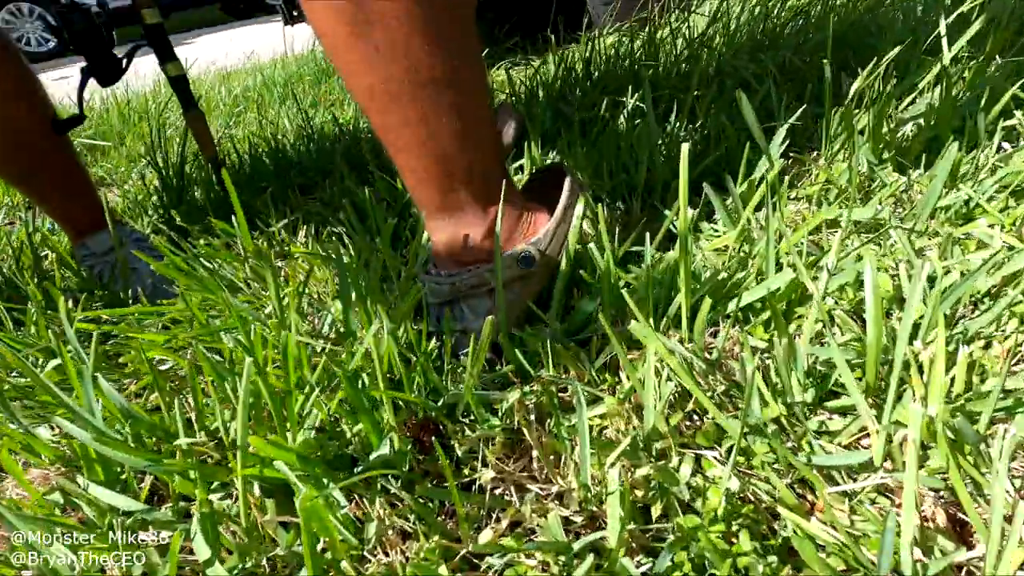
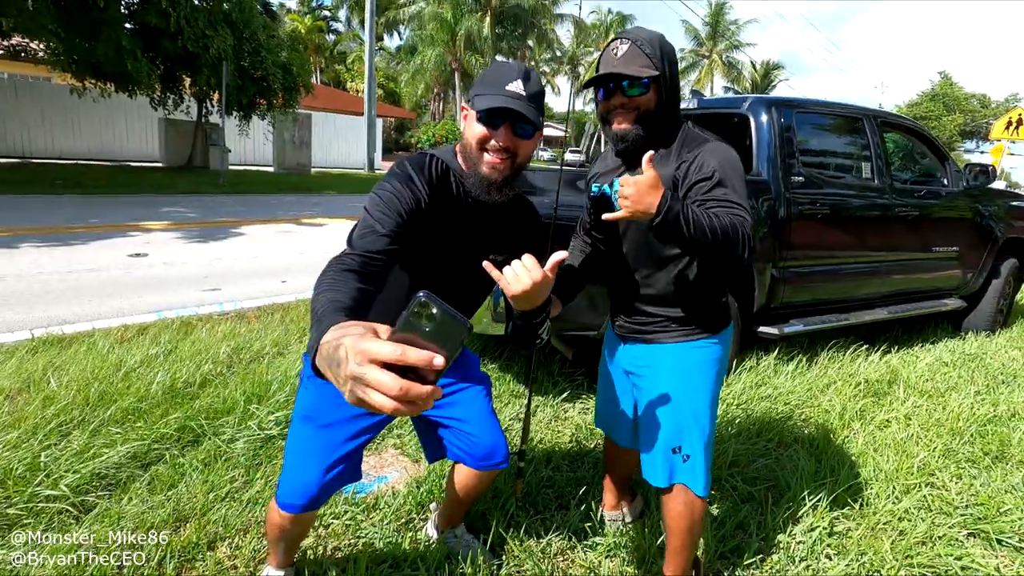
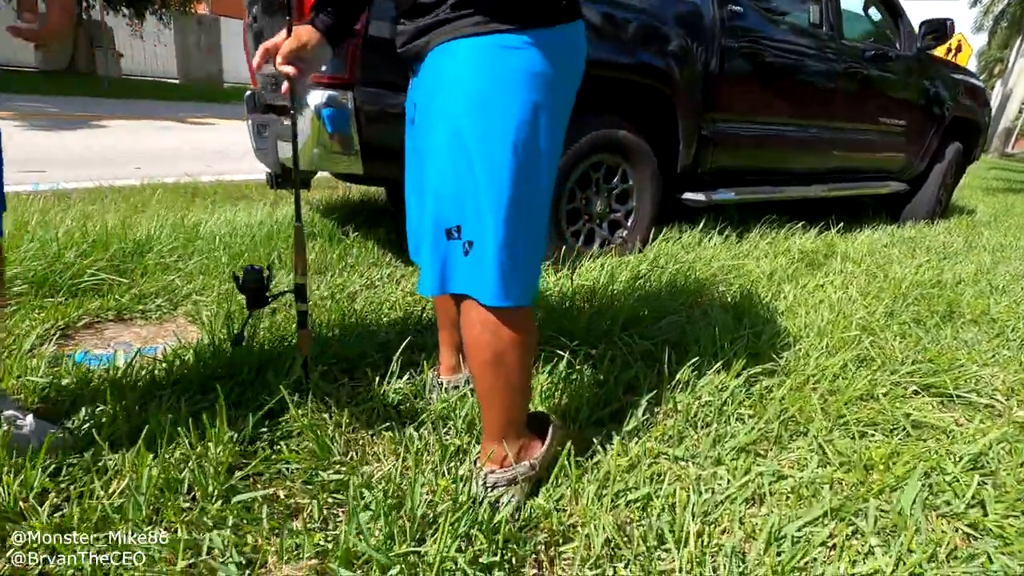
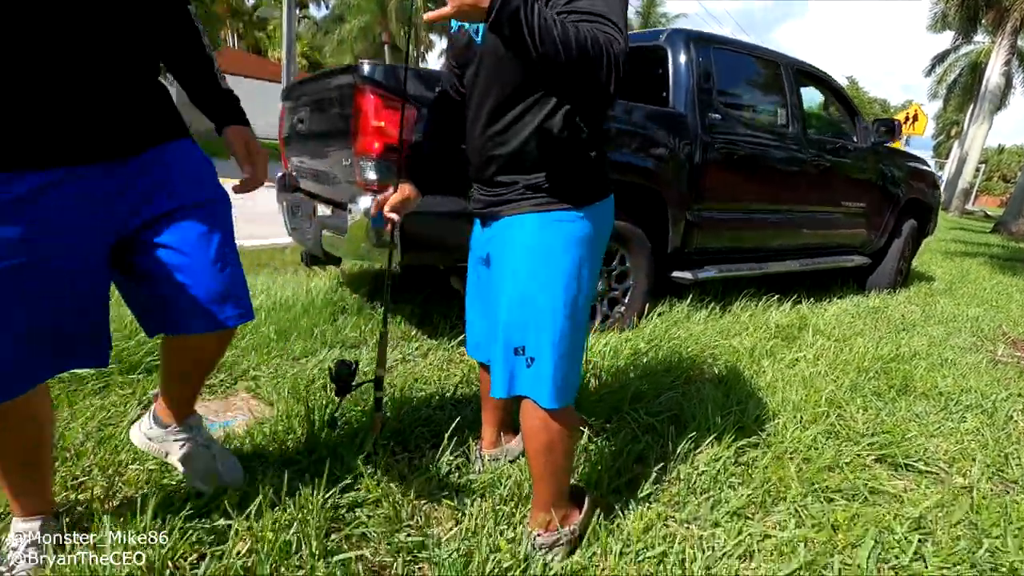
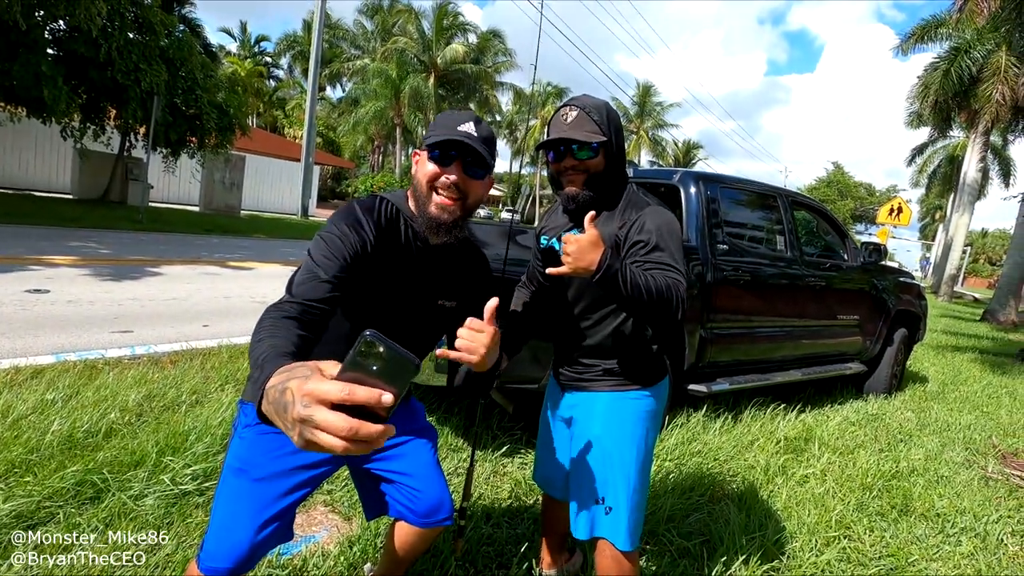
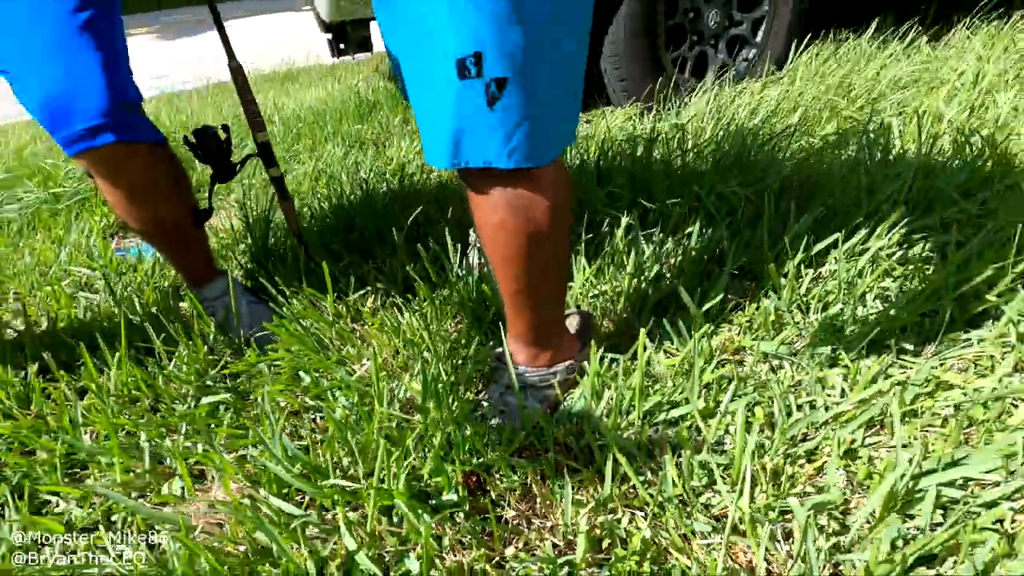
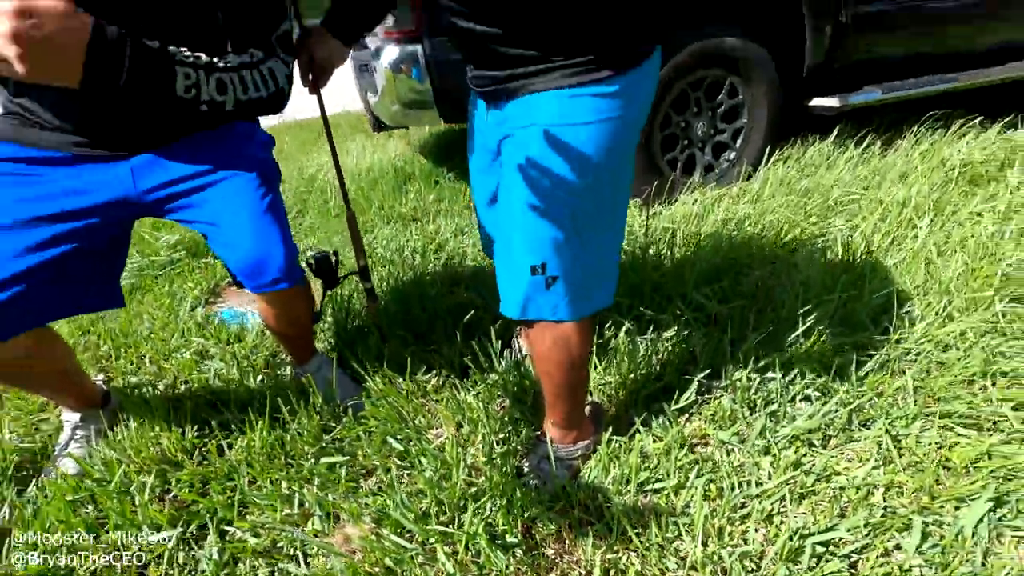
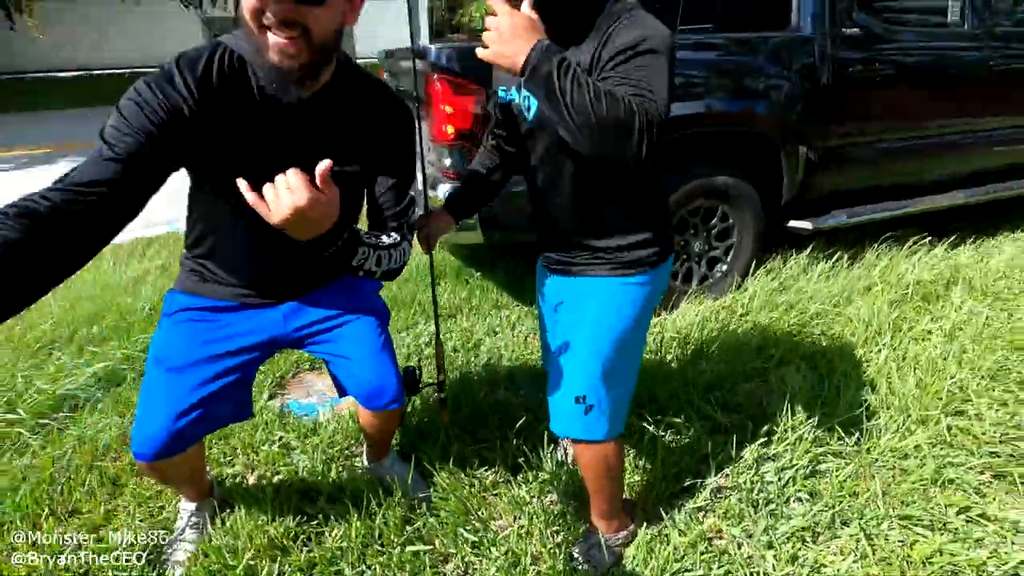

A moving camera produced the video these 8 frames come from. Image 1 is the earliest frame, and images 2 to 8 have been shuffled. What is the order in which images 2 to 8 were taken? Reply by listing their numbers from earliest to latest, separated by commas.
6, 7, 8, 2, 5, 4, 3
